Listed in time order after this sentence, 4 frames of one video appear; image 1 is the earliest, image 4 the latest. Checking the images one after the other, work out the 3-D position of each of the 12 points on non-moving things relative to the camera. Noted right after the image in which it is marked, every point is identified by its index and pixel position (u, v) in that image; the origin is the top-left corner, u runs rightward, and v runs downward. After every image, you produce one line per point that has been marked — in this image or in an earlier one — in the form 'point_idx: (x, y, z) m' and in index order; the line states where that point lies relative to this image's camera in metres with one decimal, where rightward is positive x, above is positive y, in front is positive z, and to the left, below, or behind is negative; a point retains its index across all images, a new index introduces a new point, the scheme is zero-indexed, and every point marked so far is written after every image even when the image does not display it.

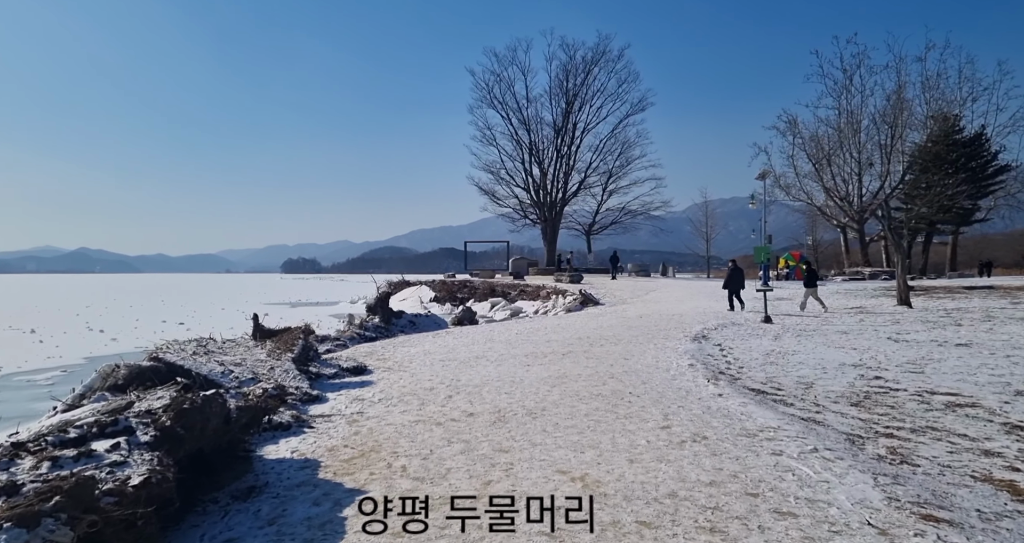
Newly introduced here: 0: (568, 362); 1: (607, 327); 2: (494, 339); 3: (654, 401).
0: (+1.0, -1.6, +12.4) m
1: (+2.7, -1.6, +20.0) m
2: (-0.4, -1.6, +17.2) m
3: (+1.7, -1.6, +8.4) m
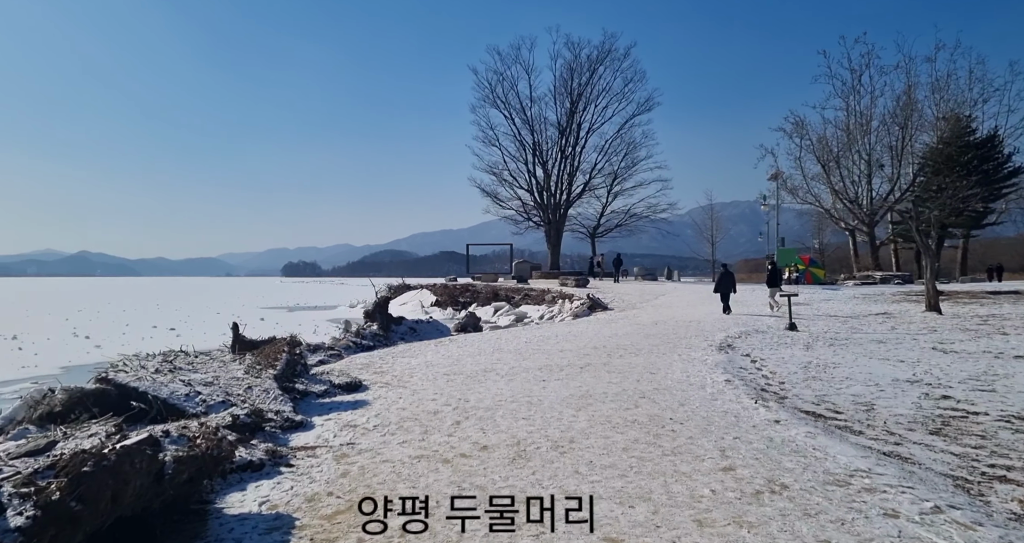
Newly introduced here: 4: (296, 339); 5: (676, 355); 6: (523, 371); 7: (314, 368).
0: (+1.2, -1.7, +11.1) m
1: (+2.9, -1.7, +18.6) m
2: (-0.2, -1.7, +15.8) m
3: (+1.9, -1.6, +7.0) m
4: (-3.3, -1.0, +10.5) m
5: (+3.3, -1.7, +14.3) m
6: (+0.2, -1.7, +12.2) m
7: (-3.2, -1.6, +11.4) m
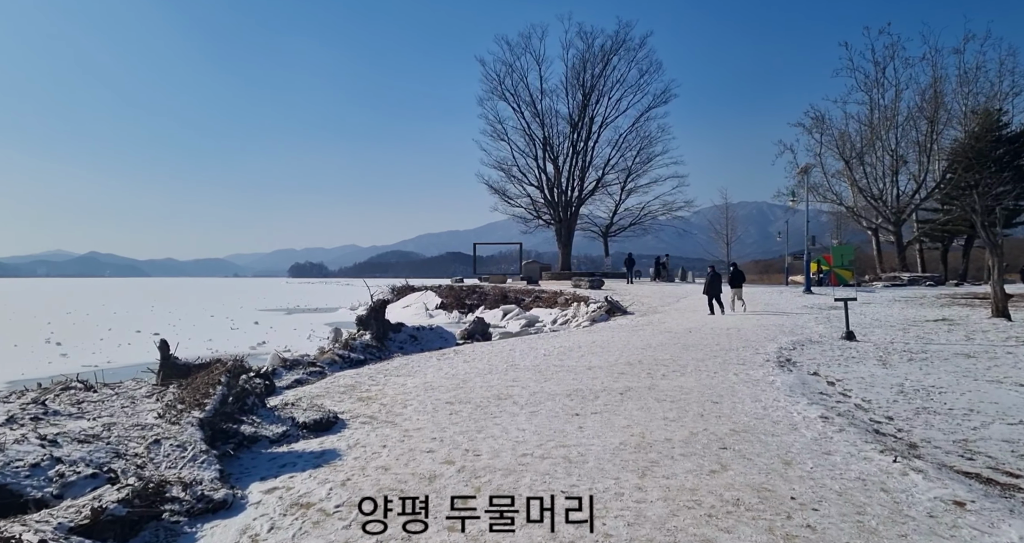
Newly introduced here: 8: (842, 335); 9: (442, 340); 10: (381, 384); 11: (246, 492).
0: (+1.5, -1.7, +8.4) m
1: (+3.3, -1.7, +16.0) m
2: (+0.1, -1.7, +13.2) m
3: (+2.1, -1.6, +4.3) m
4: (-3.0, -1.0, +7.9) m
5: (+3.6, -1.7, +11.6) m
6: (+0.5, -1.7, +9.5) m
7: (-3.0, -1.6, +8.8) m
8: (+8.4, -1.7, +18.1) m
9: (-1.9, -1.9, +19.4) m
10: (-2.1, -1.8, +11.3) m
11: (-2.1, -1.7, +5.5) m
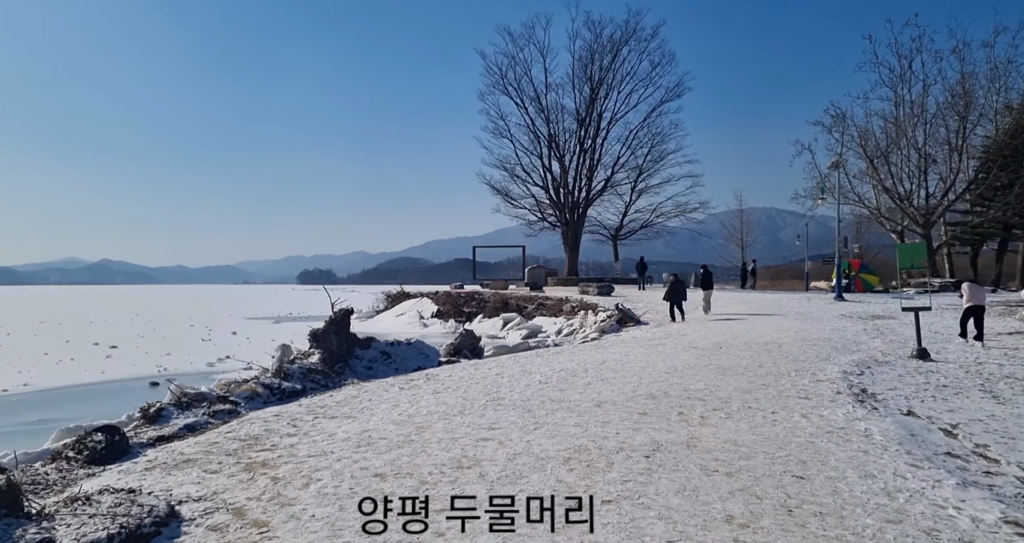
0: (+1.2, -1.7, +5.0) m
1: (+3.1, -1.7, +12.5) m
2: (-0.1, -1.7, +9.7) m
3: (+1.8, -1.5, +0.9) m
4: (-3.3, -1.0, +4.5) m
5: (+3.4, -1.7, +8.1) m
6: (+0.2, -1.7, +6.1) m
7: (-3.3, -1.6, +5.4) m
8: (+8.2, -1.7, +14.6) m
9: (-2.1, -2.0, +16.0) m
10: (-2.4, -1.8, +7.9) m
11: (-2.4, -1.6, +2.1) m
